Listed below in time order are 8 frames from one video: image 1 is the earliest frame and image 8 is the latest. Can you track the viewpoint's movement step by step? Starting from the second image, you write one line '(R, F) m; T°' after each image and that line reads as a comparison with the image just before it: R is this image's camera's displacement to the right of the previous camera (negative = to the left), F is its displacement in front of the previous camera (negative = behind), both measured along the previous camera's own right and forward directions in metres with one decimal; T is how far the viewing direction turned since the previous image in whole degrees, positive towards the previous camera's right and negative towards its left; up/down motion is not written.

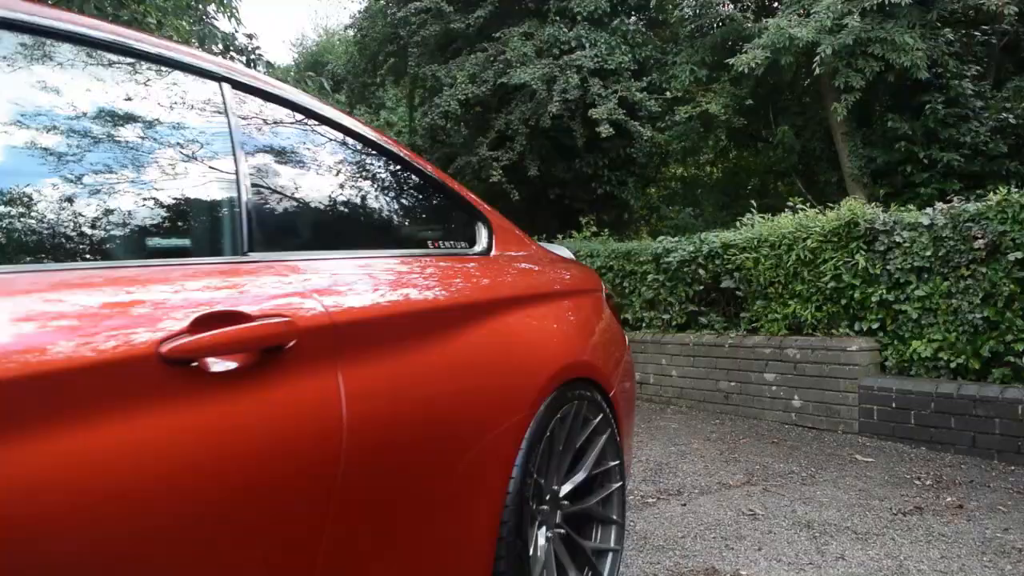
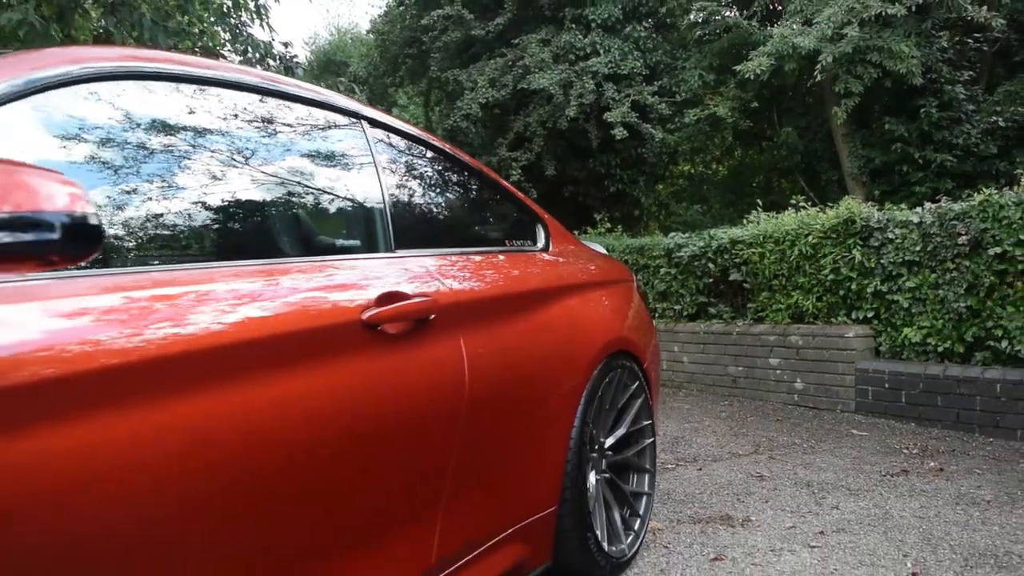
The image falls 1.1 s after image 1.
(-0.2, -0.5) m; 0°
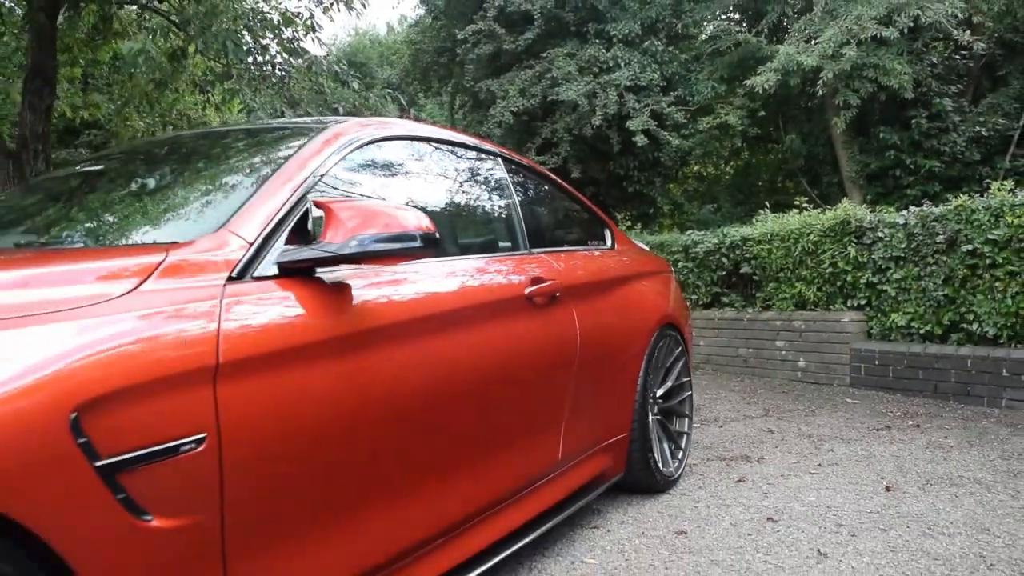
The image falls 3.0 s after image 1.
(-0.4, -1.0) m; 0°
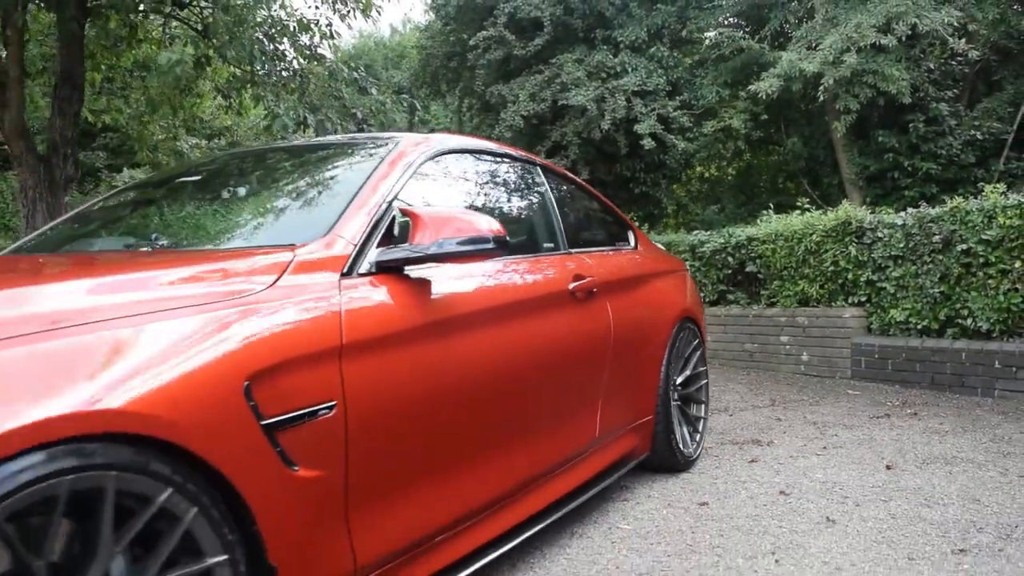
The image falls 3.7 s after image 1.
(-0.2, -0.3) m; 0°
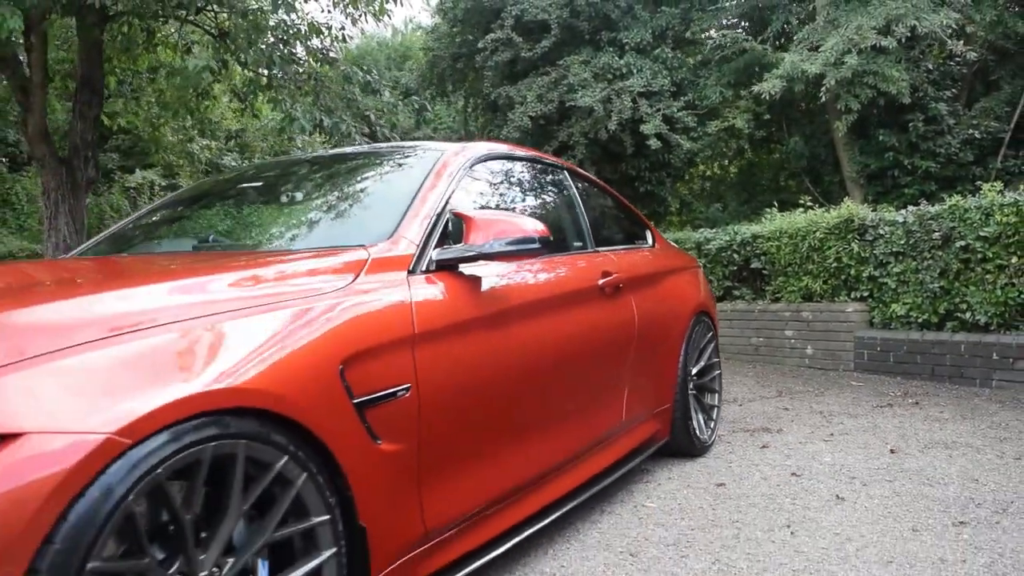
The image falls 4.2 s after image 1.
(-0.1, -0.2) m; 0°
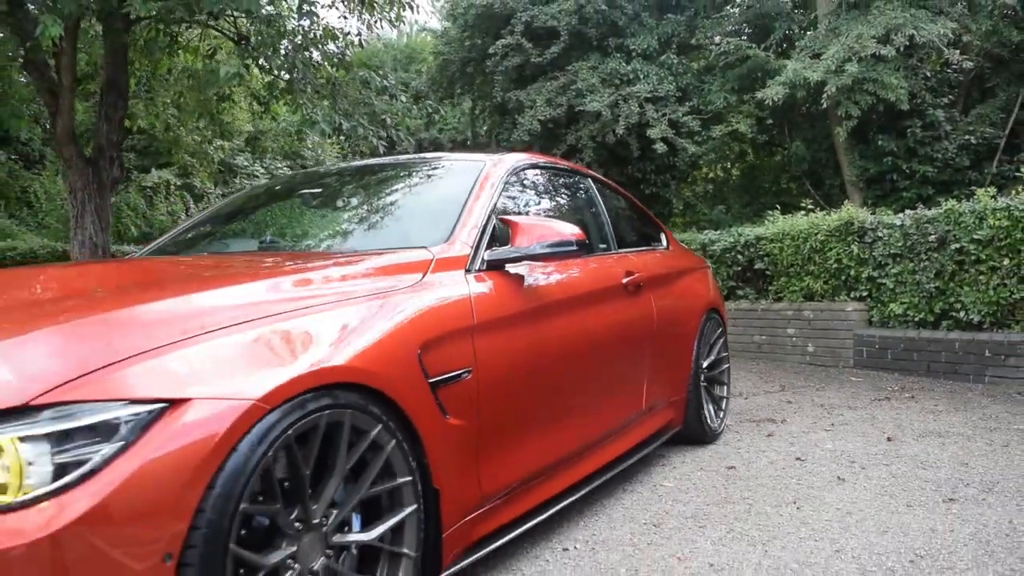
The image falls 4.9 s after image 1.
(-0.2, -0.3) m; 0°
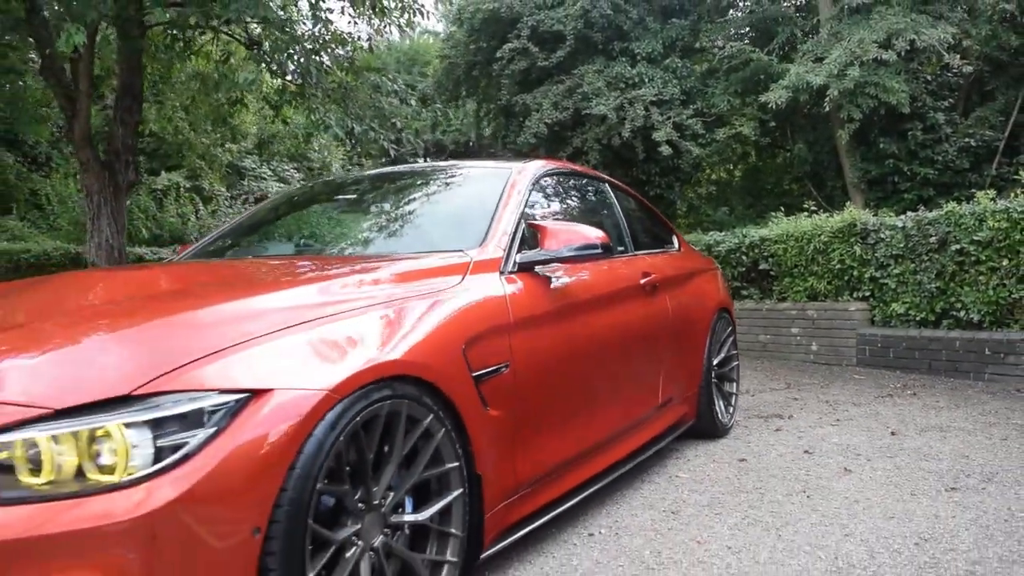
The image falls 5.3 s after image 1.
(-0.1, -0.2) m; 0°
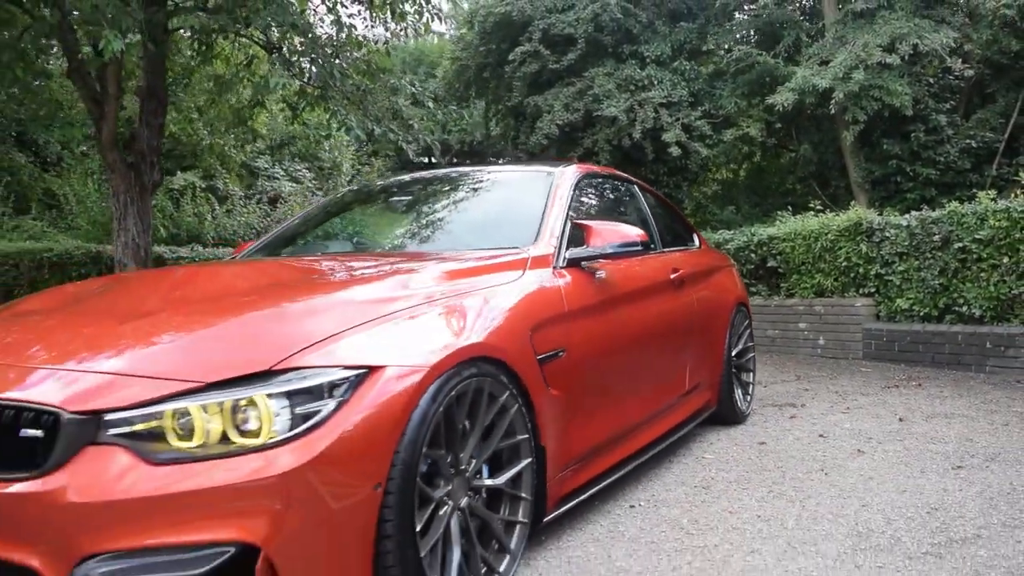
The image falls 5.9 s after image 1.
(-0.2, -0.3) m; 0°
